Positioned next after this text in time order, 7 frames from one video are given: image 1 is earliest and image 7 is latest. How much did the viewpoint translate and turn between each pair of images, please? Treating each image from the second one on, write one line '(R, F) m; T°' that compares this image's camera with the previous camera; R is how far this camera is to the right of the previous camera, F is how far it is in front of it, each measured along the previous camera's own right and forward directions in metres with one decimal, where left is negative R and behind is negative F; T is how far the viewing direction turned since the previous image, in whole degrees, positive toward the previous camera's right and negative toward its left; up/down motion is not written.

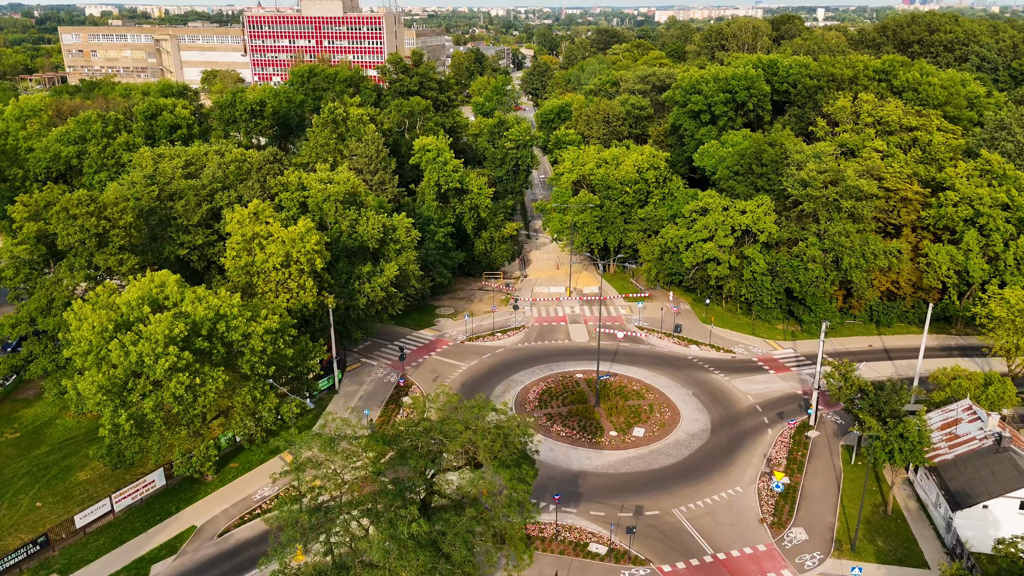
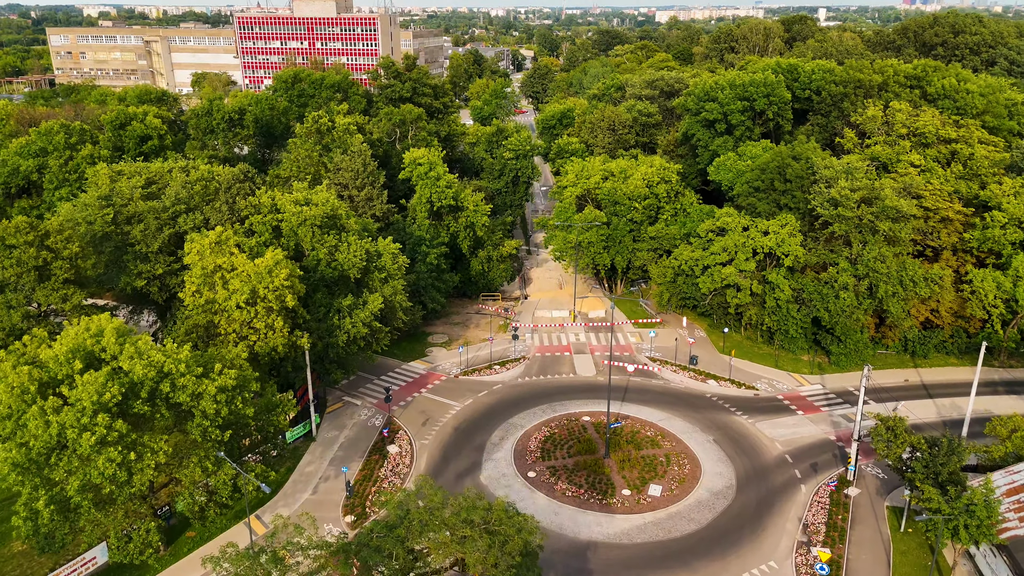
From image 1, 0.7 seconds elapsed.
(+0.1, +5.1) m; 0°
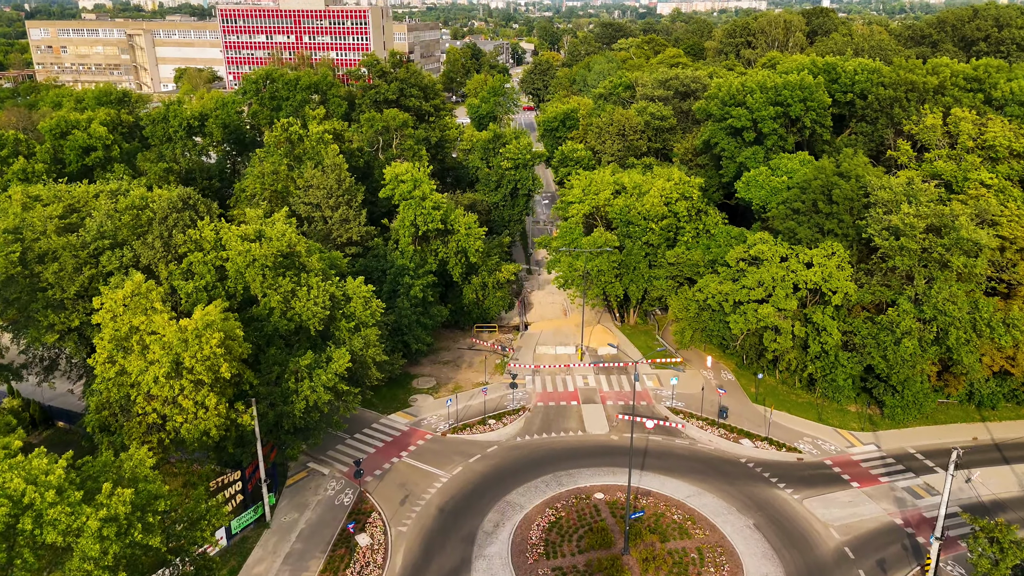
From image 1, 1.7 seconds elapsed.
(+0.1, +7.7) m; 0°
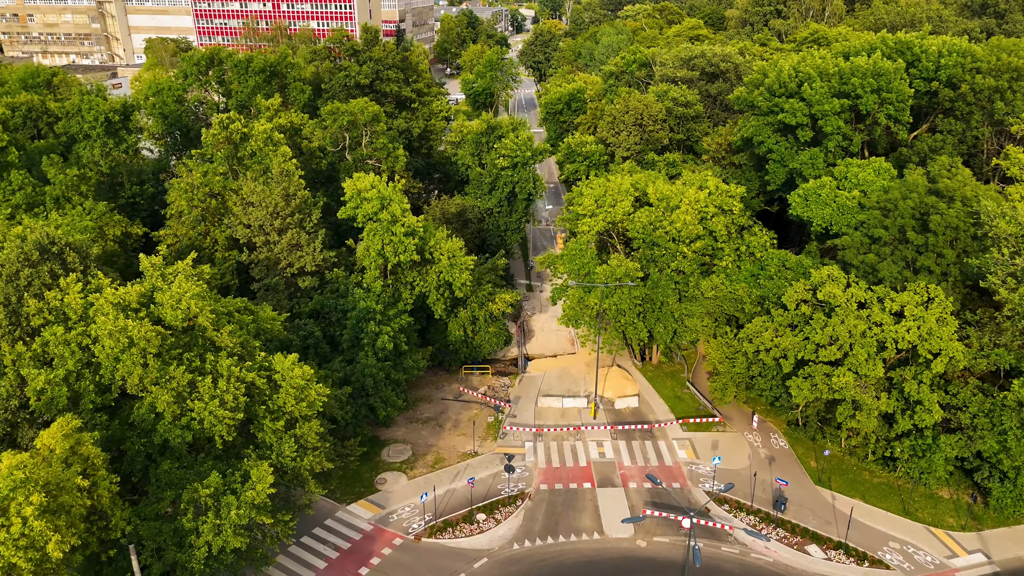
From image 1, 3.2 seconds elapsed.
(+0.2, +10.5) m; 0°
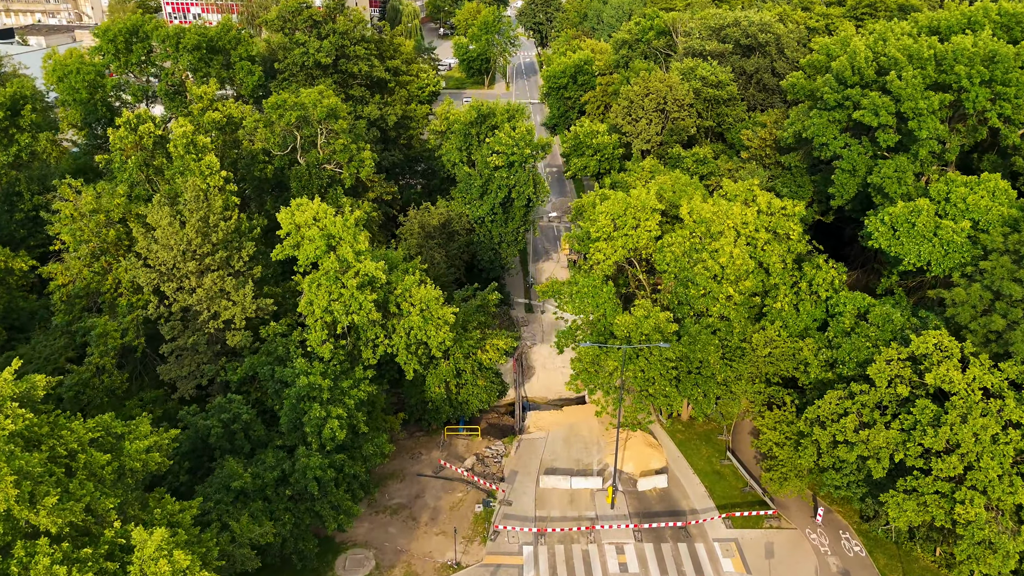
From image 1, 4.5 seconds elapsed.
(+0.2, +9.6) m; 0°
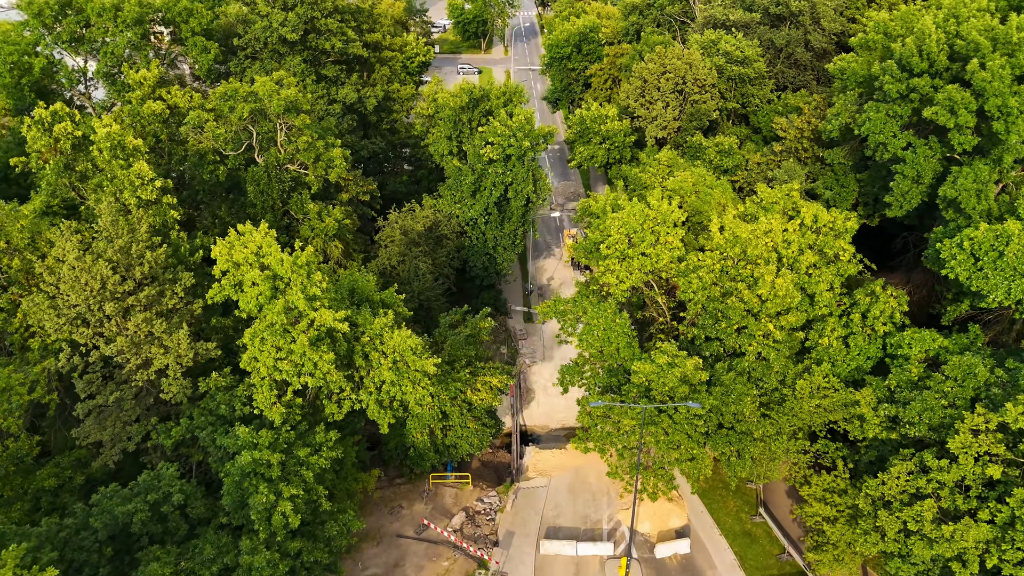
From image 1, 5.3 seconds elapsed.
(+0.2, +5.6) m; 0°
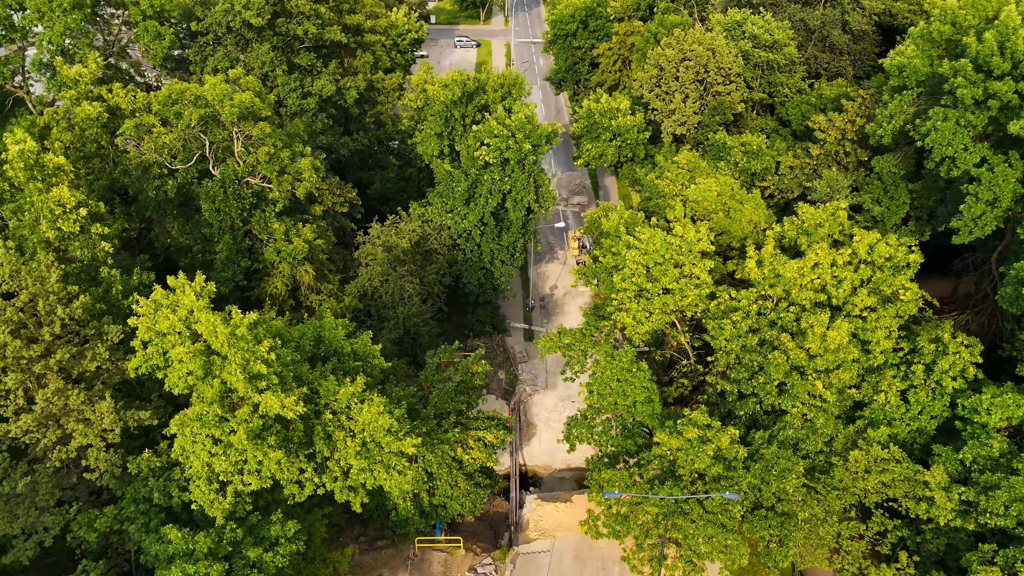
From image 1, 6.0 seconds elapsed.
(+0.1, +4.5) m; 0°
